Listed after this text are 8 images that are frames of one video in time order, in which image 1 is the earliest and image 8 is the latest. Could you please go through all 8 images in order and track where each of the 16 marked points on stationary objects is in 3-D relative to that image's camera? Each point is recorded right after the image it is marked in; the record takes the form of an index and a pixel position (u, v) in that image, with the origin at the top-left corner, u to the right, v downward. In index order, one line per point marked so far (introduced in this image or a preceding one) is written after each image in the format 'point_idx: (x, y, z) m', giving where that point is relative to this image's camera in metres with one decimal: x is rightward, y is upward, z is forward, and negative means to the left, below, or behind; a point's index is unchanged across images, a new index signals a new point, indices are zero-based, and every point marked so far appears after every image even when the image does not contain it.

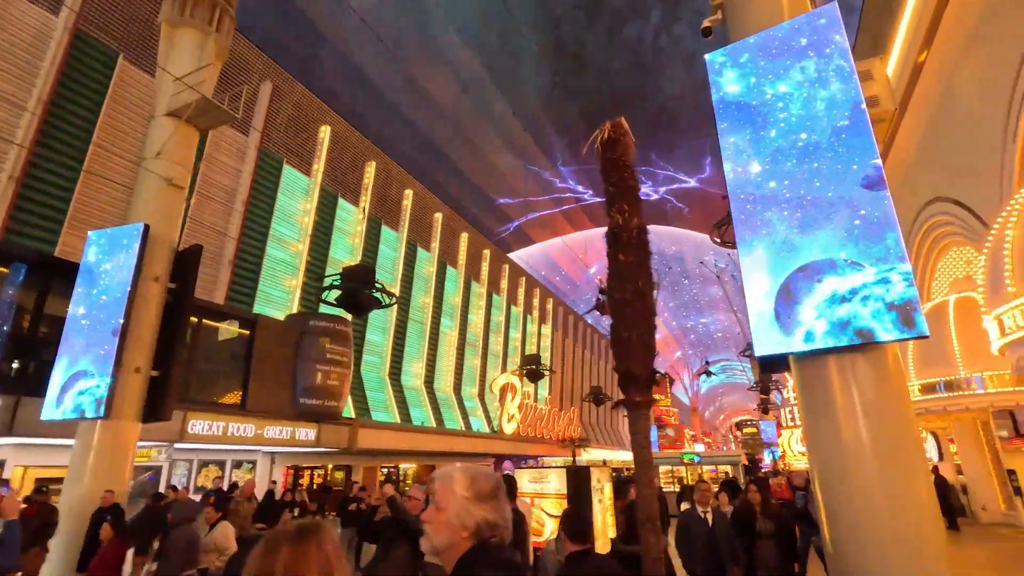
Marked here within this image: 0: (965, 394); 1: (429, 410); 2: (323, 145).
0: (+7.2, -1.7, +8.5) m
1: (-2.8, -4.2, +18.2) m
2: (-5.4, +4.1, +15.3) m
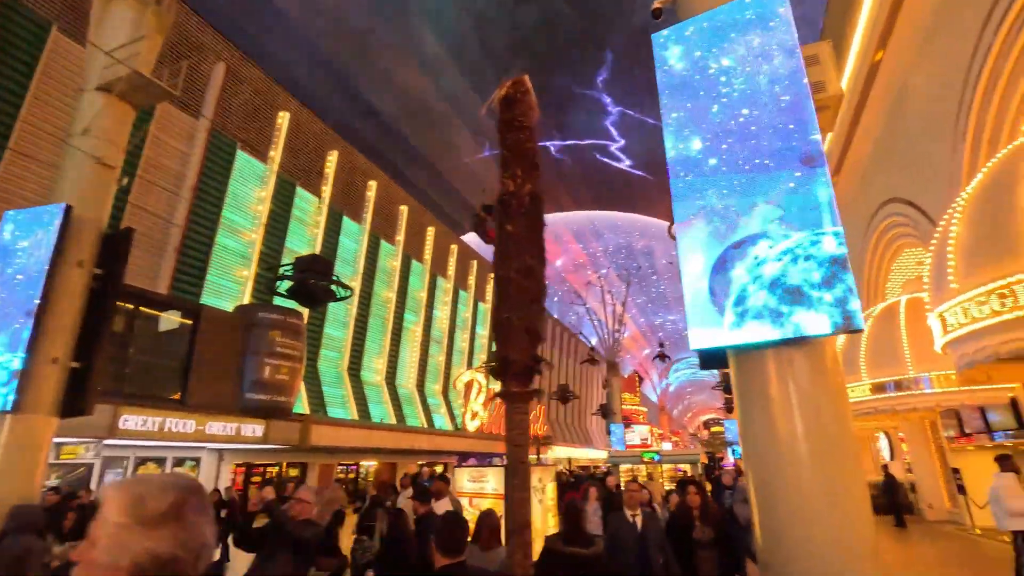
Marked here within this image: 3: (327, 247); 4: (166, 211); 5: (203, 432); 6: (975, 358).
0: (+6.4, -1.7, +8.6) m
1: (-4.1, -4.0, +17.8) m
2: (-6.4, +4.3, +14.8) m
3: (-5.6, +1.2, +16.0) m
4: (-7.4, +1.7, +11.5) m
5: (-5.8, -2.7, +10.0) m
6: (+4.6, -0.7, +5.4) m
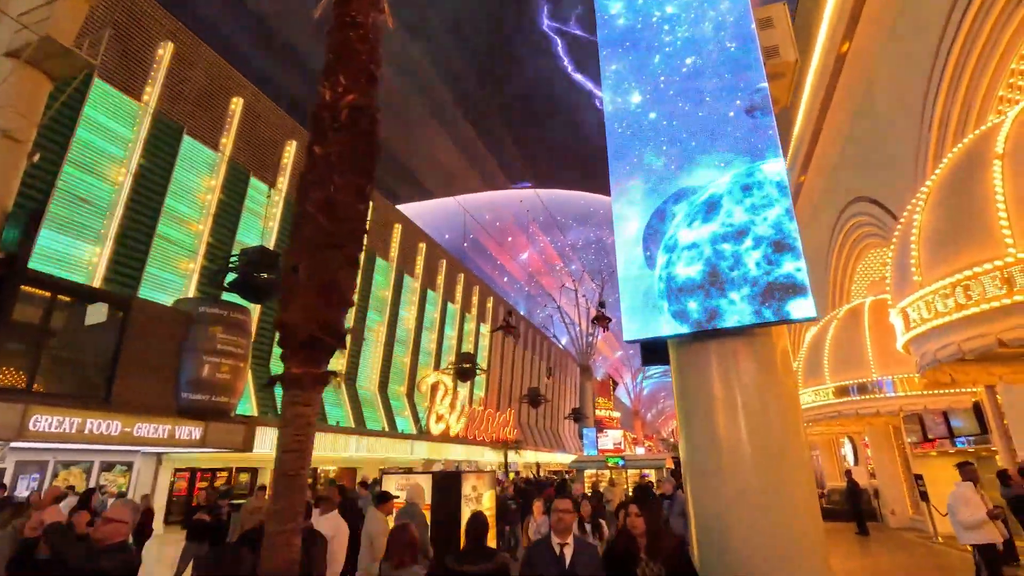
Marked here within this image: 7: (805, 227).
0: (+5.7, -1.7, +8.3) m
1: (-5.2, -3.9, +17.1) m
2: (-7.3, +4.5, +14.0) m
3: (-6.6, +1.3, +15.3) m
4: (-8.2, +1.8, +10.7) m
5: (-6.6, -2.5, +9.2) m
6: (+4.0, -0.6, +5.0) m
7: (+7.4, +1.6, +13.7) m
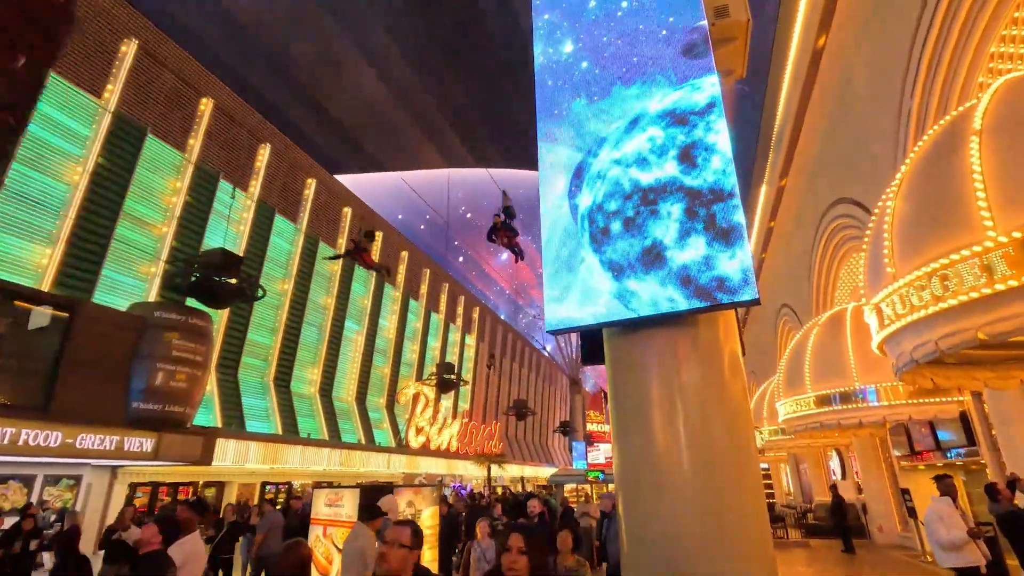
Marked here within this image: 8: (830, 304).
0: (+5.1, -1.8, +7.9) m
1: (-5.9, -4.1, +16.5) m
2: (-7.9, +4.3, +13.6) m
3: (-7.2, +1.1, +14.9) m
4: (-8.8, +1.8, +10.2) m
5: (-7.2, -2.6, +8.7) m
6: (+3.5, -0.6, +4.6) m
7: (+6.8, +1.4, +13.4) m
8: (+6.6, -0.3, +11.1) m
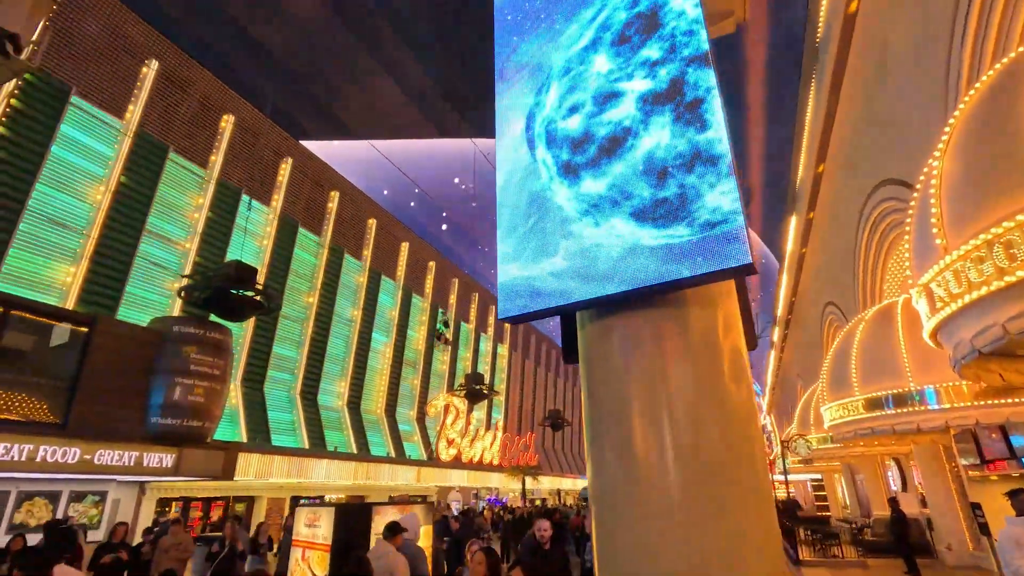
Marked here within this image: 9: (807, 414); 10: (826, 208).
0: (+5.3, -1.6, +7.0) m
1: (-4.9, -4.5, +16.4) m
2: (-7.4, +3.9, +13.8) m
3: (-6.5, +0.8, +14.9) m
4: (-8.5, +1.4, +10.4) m
5: (-6.9, -2.8, +8.7) m
6: (+3.4, -0.5, +3.9) m
7: (+7.3, +1.5, +12.5) m
8: (+7.0, -0.2, +10.2) m
9: (+7.3, -3.1, +13.2) m
10: (+7.1, +1.8, +12.2) m
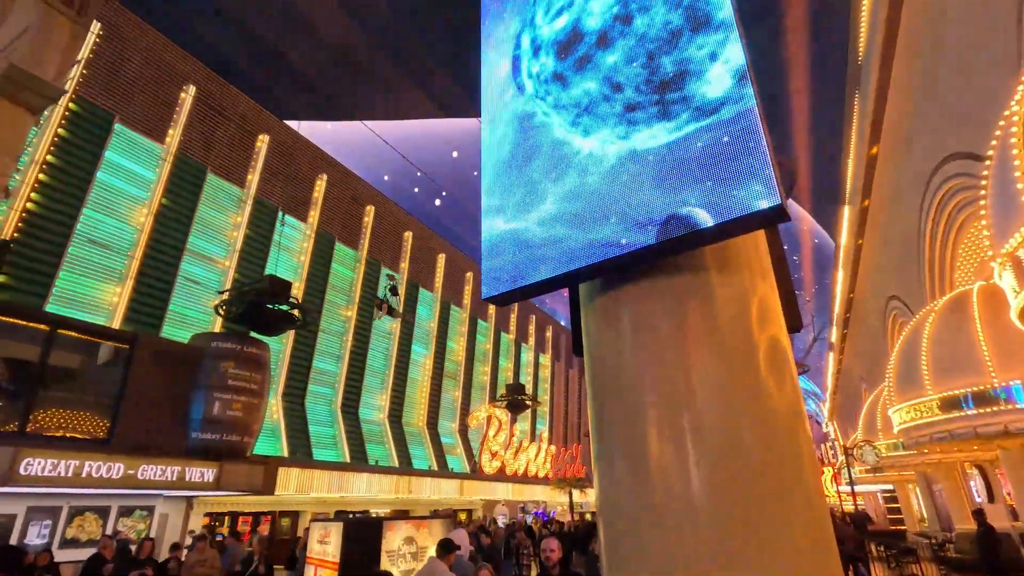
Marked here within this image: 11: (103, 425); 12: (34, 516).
0: (+5.7, -1.4, +6.2) m
1: (-3.7, -4.9, +16.3) m
2: (-6.6, +3.5, +14.1) m
3: (-5.5, +0.3, +15.1) m
4: (-7.9, +1.0, +10.8) m
5: (-6.2, -3.1, +8.8) m
6: (+3.5, -0.3, +3.3) m
7: (+8.0, +1.6, +11.6) m
8: (+7.5, 0.0, +9.2) m
9: (+8.2, -3.0, +12.2) m
10: (+7.8, +2.0, +11.3) m
11: (-6.9, -2.3, +8.9) m
12: (-8.0, -3.8, +8.9) m
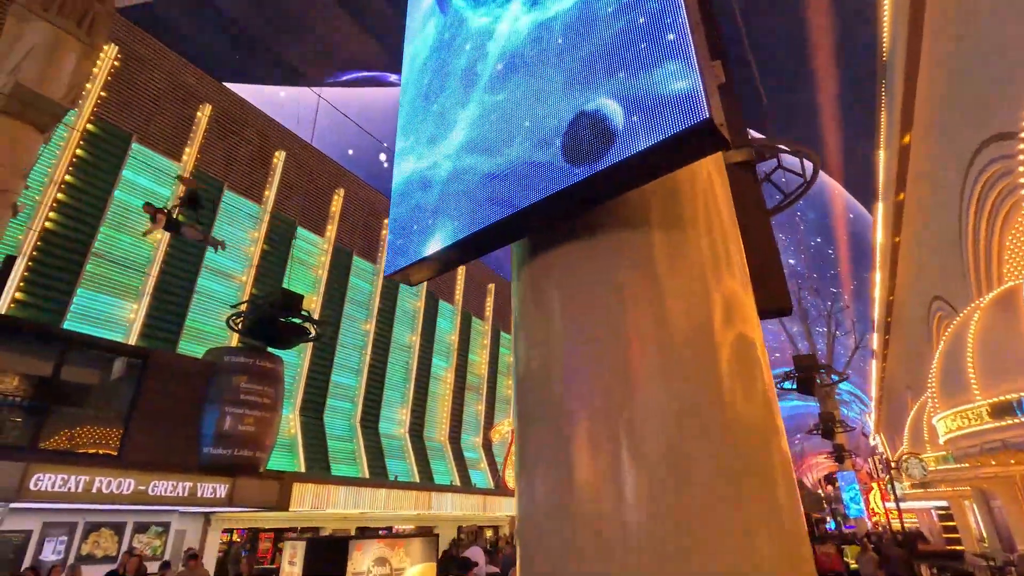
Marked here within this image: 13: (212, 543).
0: (+5.7, -1.3, +5.5) m
1: (-3.0, -5.3, +16.0) m
2: (-6.2, +3.1, +14.3) m
3: (-5.0, 0.0, +15.1) m
4: (-7.6, +0.7, +11.0) m
5: (-6.0, -3.4, +8.8) m
6: (+3.3, -0.2, +2.8) m
7: (+8.3, +1.6, +10.8) m
8: (+7.7, 0.0, +8.5) m
9: (+8.6, -3.0, +11.3) m
10: (+8.0, +2.0, +10.5) m
11: (-6.7, -2.5, +8.9) m
12: (-7.8, -4.1, +9.0) m
13: (-6.3, -5.3, +11.2) m
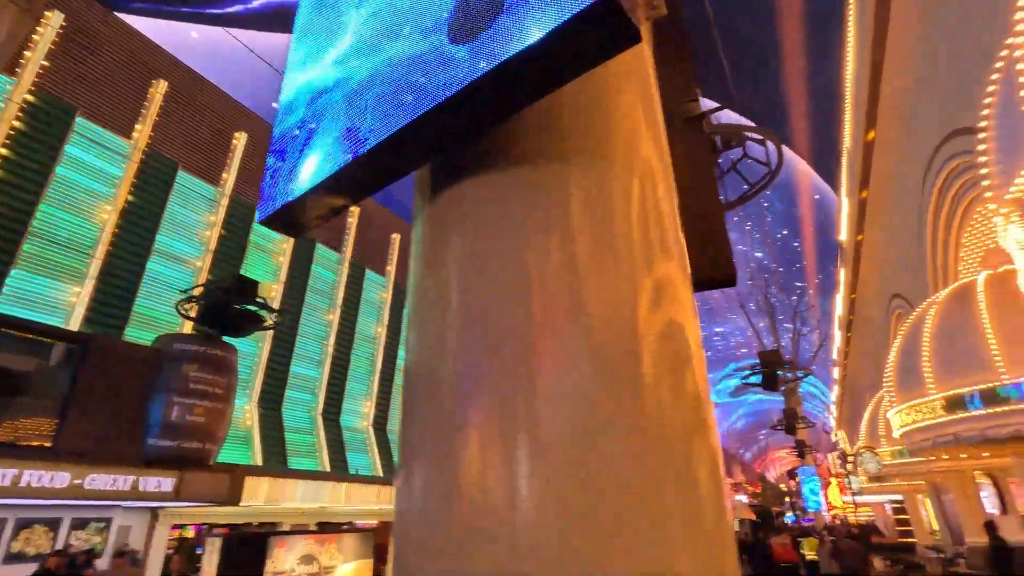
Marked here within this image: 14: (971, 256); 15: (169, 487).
0: (+5.2, -1.3, +5.6) m
1: (-4.0, -5.0, +15.7) m
2: (-7.0, +3.5, +13.7) m
3: (-5.9, +0.3, +14.6) m
4: (-8.3, +1.0, +10.3) m
5: (-6.7, -3.1, +8.3) m
6: (+3.0, -0.1, +2.7) m
7: (+7.6, +1.7, +11.0) m
8: (+7.1, +0.1, +8.6) m
9: (+7.8, -2.9, +11.5) m
10: (+7.4, +2.1, +10.7) m
11: (-7.3, -2.2, +8.4) m
12: (-8.4, -3.8, +8.4) m
13: (-7.1, -5.0, +10.7) m
14: (+6.6, +0.5, +7.7) m
15: (-6.0, -3.4, +9.3) m
